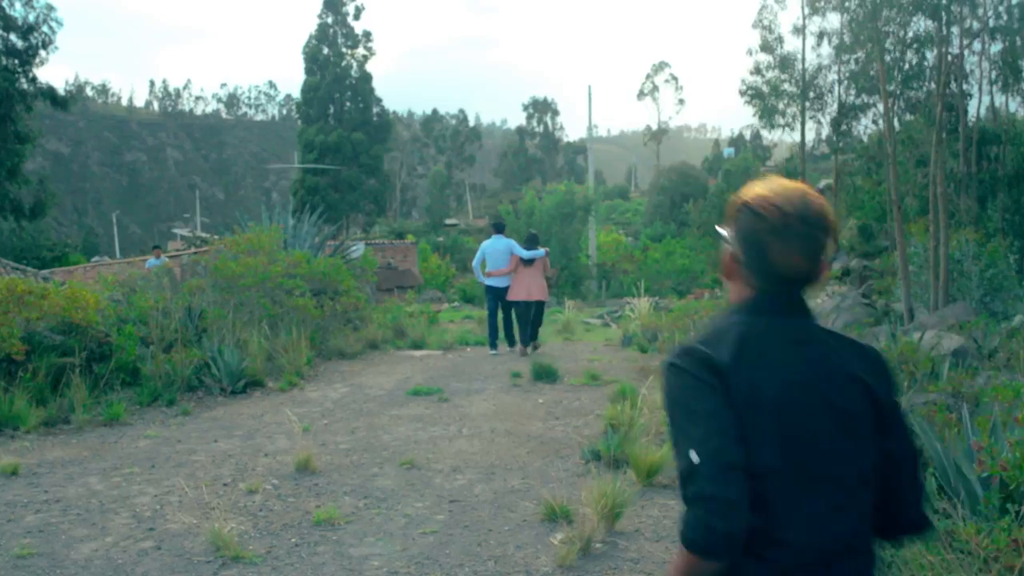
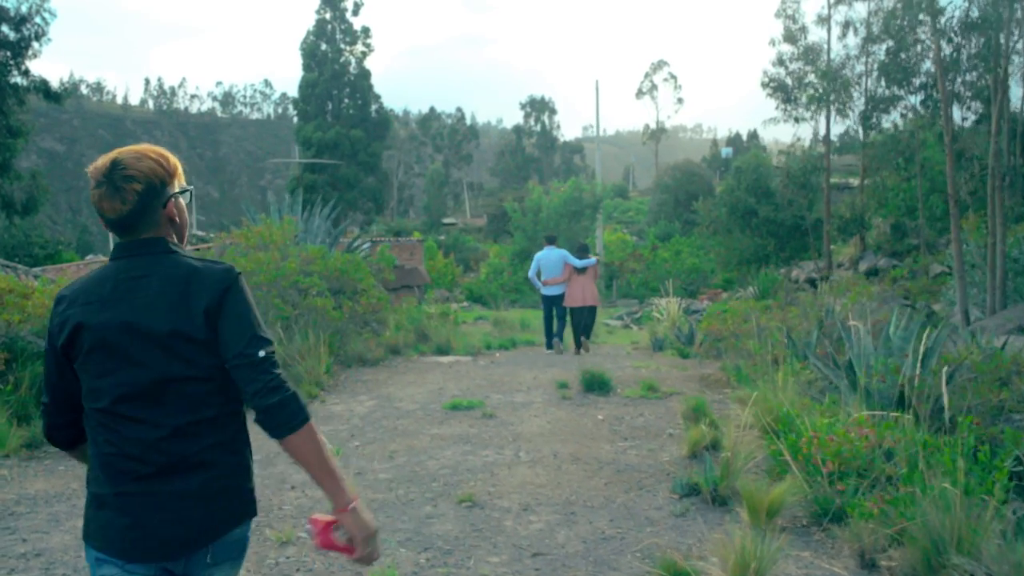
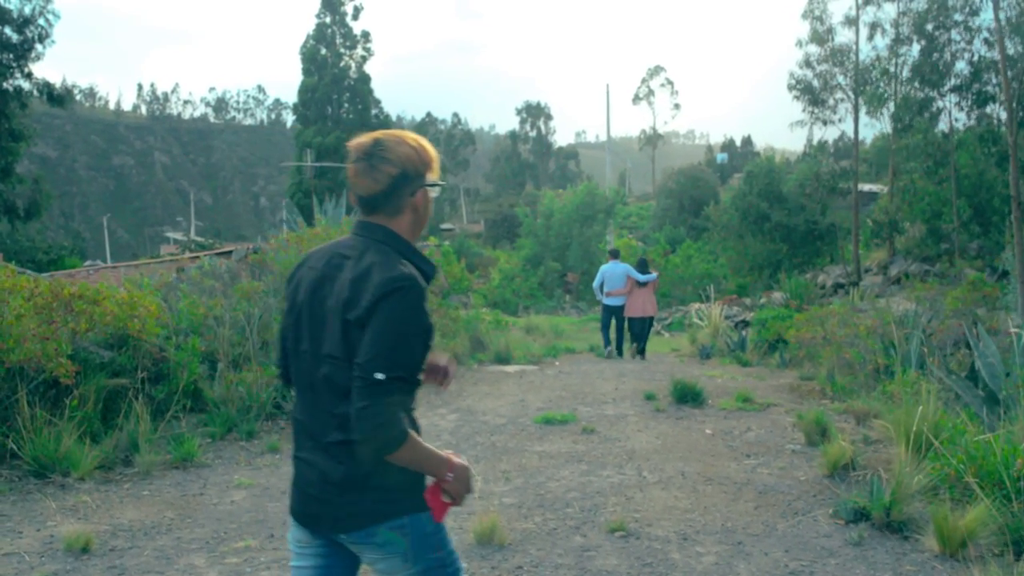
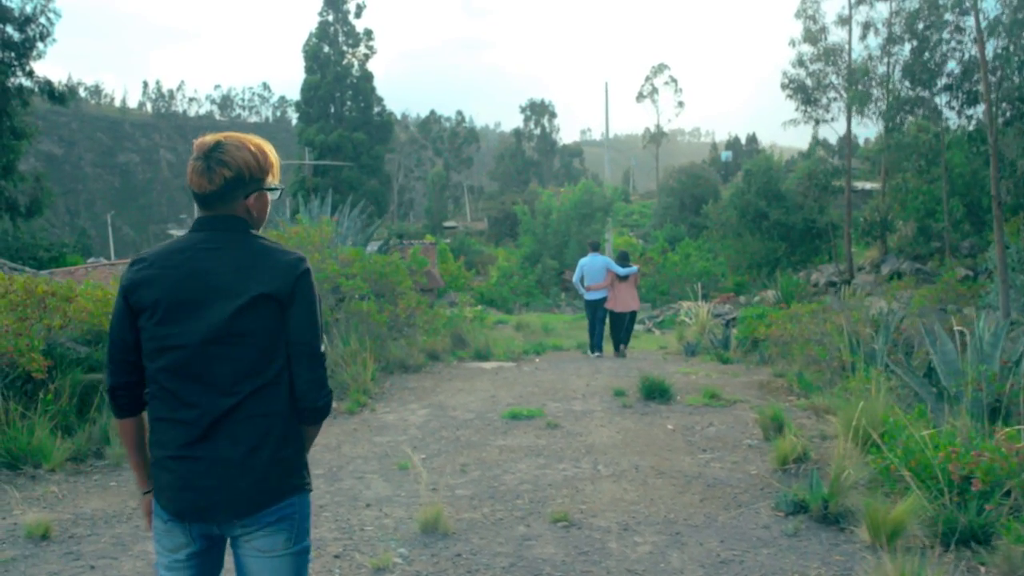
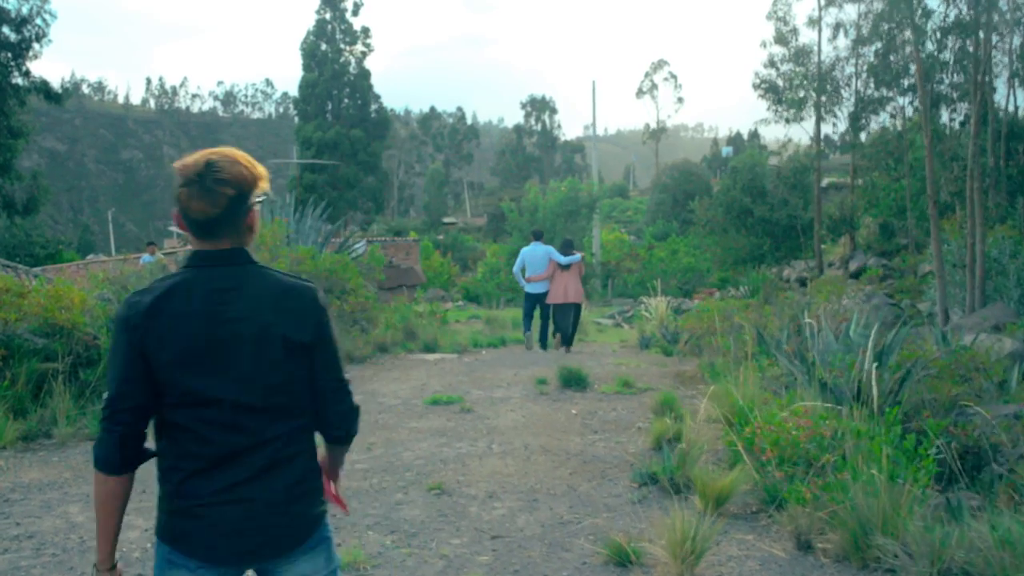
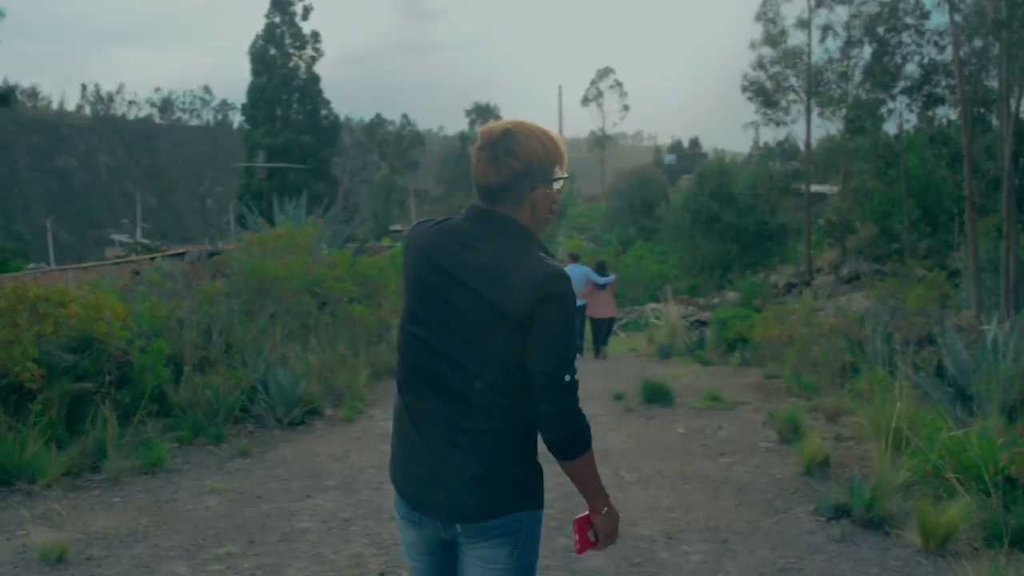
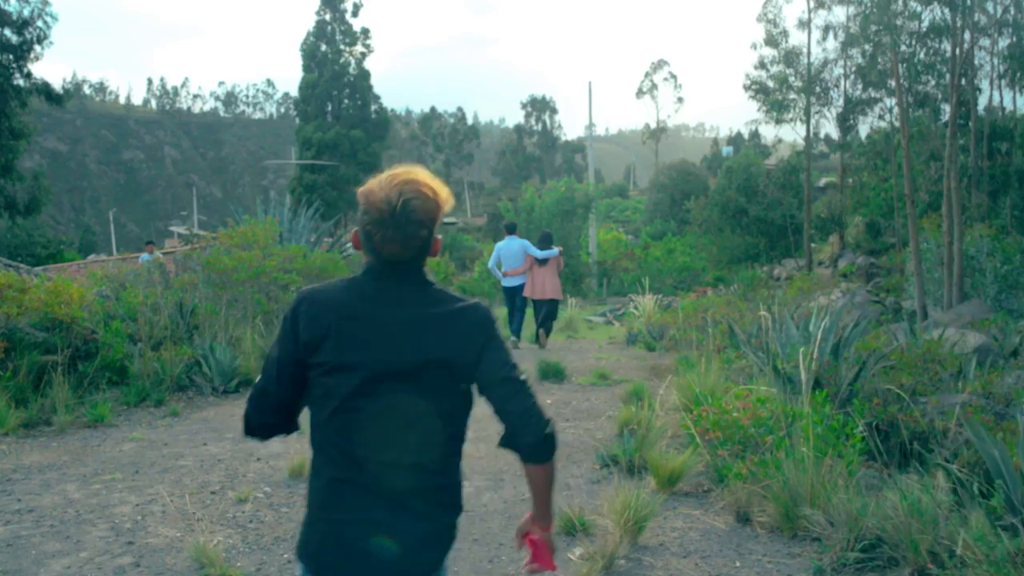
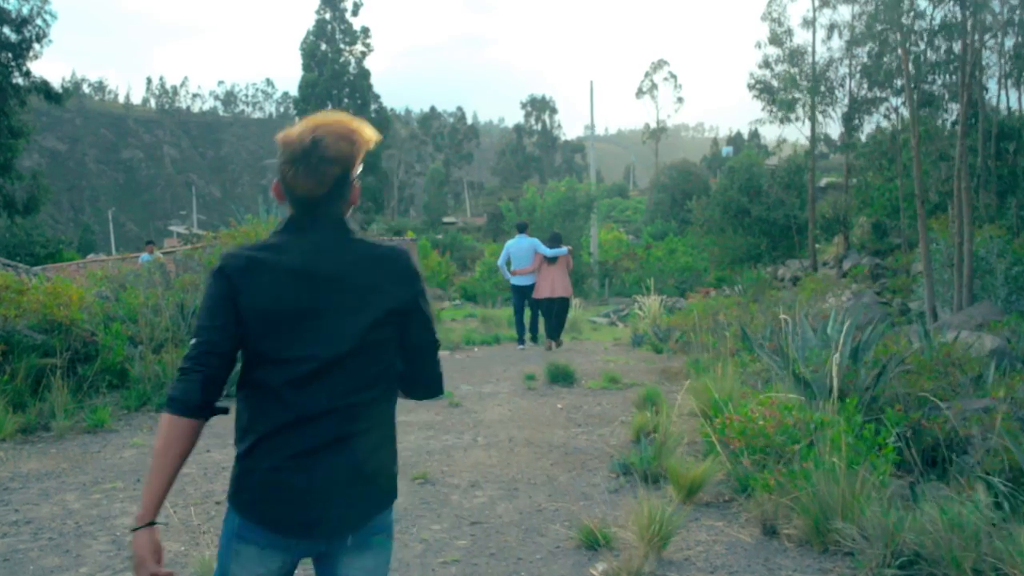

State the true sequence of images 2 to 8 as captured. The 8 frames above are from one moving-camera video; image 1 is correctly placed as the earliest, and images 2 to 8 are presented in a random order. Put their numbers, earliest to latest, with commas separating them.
7, 8, 5, 2, 4, 3, 6
